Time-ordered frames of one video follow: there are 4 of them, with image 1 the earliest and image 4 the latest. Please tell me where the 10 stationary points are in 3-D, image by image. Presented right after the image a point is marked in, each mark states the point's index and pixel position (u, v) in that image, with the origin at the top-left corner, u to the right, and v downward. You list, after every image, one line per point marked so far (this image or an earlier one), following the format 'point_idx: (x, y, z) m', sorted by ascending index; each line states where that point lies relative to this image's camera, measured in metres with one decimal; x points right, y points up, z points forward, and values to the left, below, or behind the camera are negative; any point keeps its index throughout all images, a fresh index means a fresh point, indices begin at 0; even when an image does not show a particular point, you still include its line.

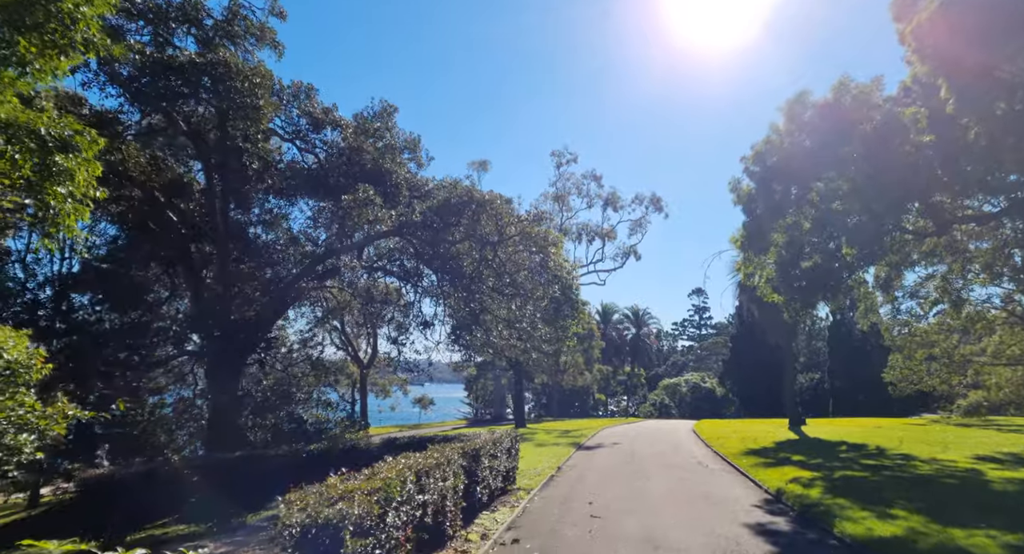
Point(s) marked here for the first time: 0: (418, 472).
0: (-0.9, -1.9, +4.9) m
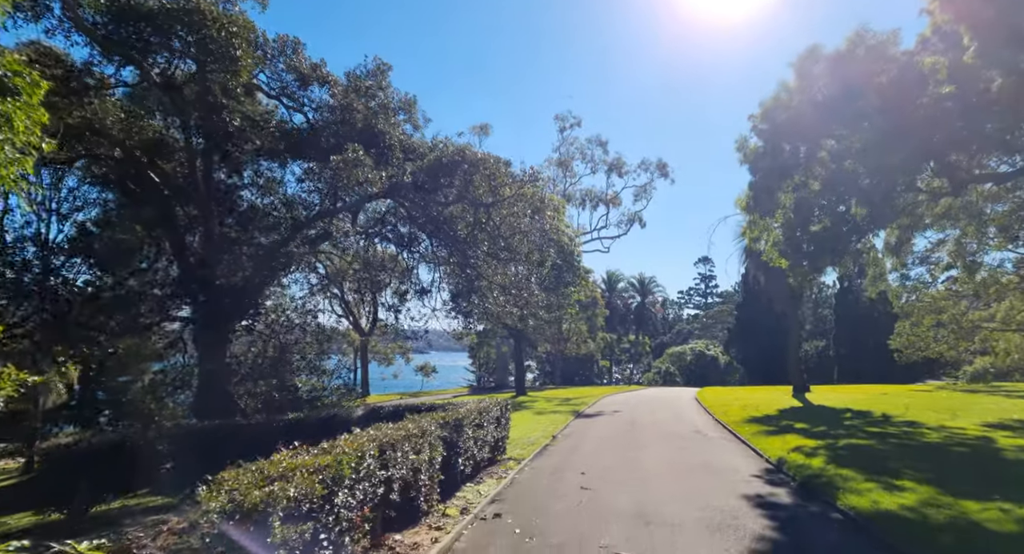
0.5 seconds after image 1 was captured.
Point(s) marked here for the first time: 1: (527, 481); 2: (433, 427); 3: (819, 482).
0: (-1.1, -1.5, +4.5) m
1: (+0.2, -3.0, +7.8) m
2: (-0.9, -1.7, +5.9) m
3: (+4.5, -3.0, +7.7) m
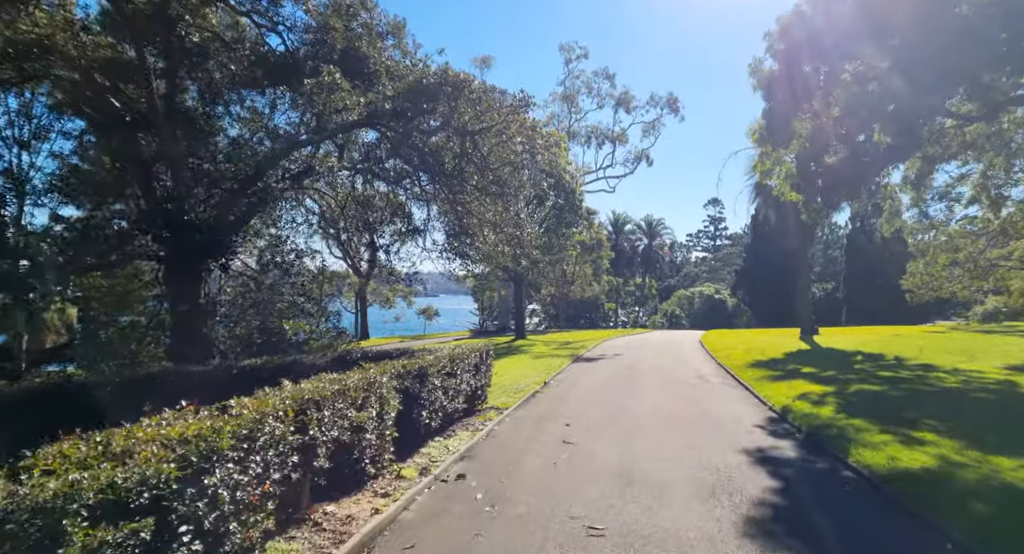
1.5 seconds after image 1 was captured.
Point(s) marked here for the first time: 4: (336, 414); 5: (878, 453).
0: (-1.5, -0.9, +3.7) m
1: (-0.1, -2.1, +7.1) m
2: (-1.2, -1.0, +5.1) m
3: (+4.2, -2.1, +6.9) m
4: (-1.4, -1.1, +4.0) m
5: (+4.2, -2.0, +6.0) m
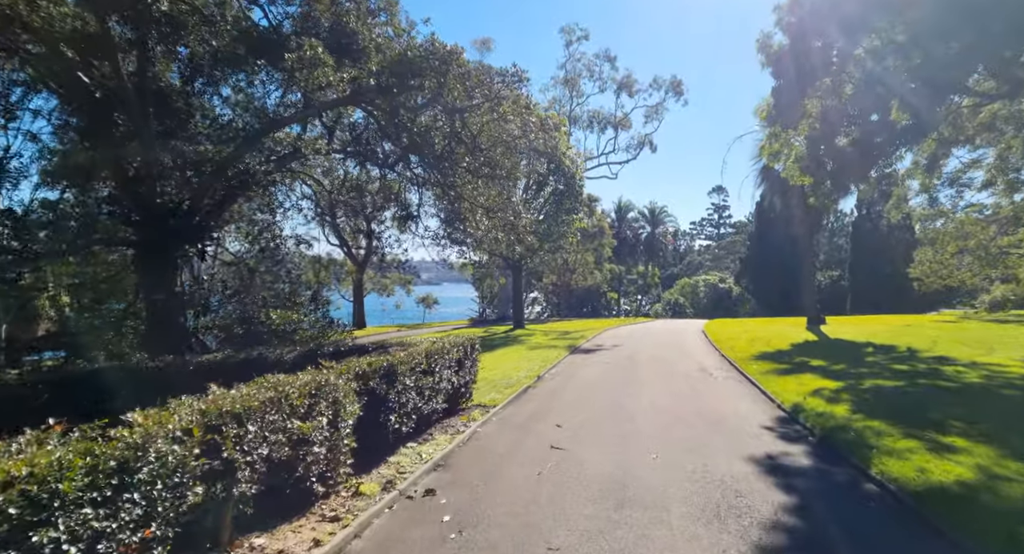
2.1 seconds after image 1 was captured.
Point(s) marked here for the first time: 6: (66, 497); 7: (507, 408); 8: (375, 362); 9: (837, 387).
0: (-1.7, -0.8, +3.0) m
1: (-0.3, -2.0, +6.5) m
2: (-1.5, -0.9, +4.4) m
3: (+4.0, -1.9, +6.3) m
4: (-1.6, -1.0, +3.4) m
5: (+4.0, -1.9, +5.3) m
6: (-1.7, -0.9, +2.1) m
7: (-0.1, -2.0, +8.3) m
8: (-1.4, -0.9, +5.3) m
9: (+5.7, -1.9, +9.1) m
